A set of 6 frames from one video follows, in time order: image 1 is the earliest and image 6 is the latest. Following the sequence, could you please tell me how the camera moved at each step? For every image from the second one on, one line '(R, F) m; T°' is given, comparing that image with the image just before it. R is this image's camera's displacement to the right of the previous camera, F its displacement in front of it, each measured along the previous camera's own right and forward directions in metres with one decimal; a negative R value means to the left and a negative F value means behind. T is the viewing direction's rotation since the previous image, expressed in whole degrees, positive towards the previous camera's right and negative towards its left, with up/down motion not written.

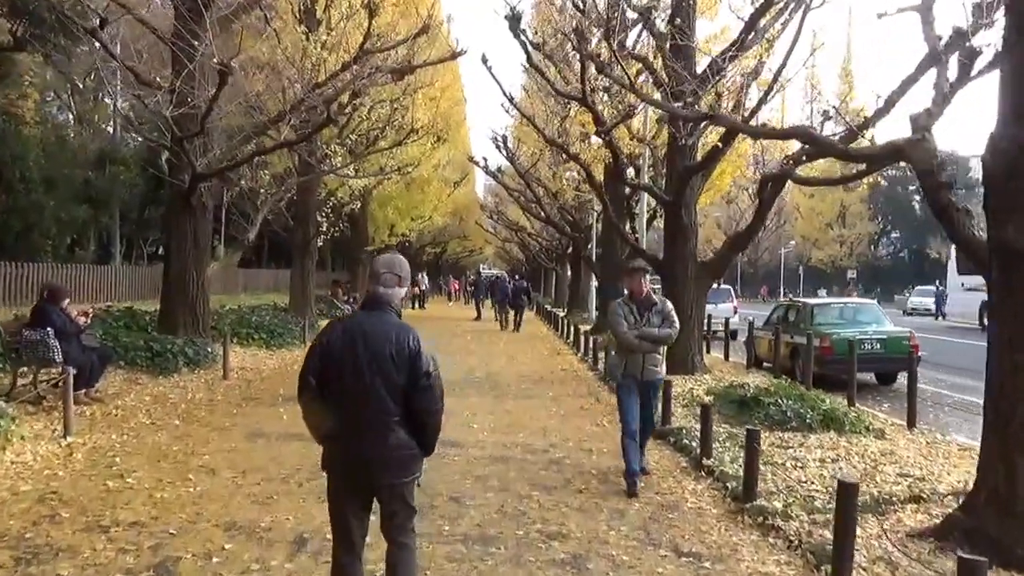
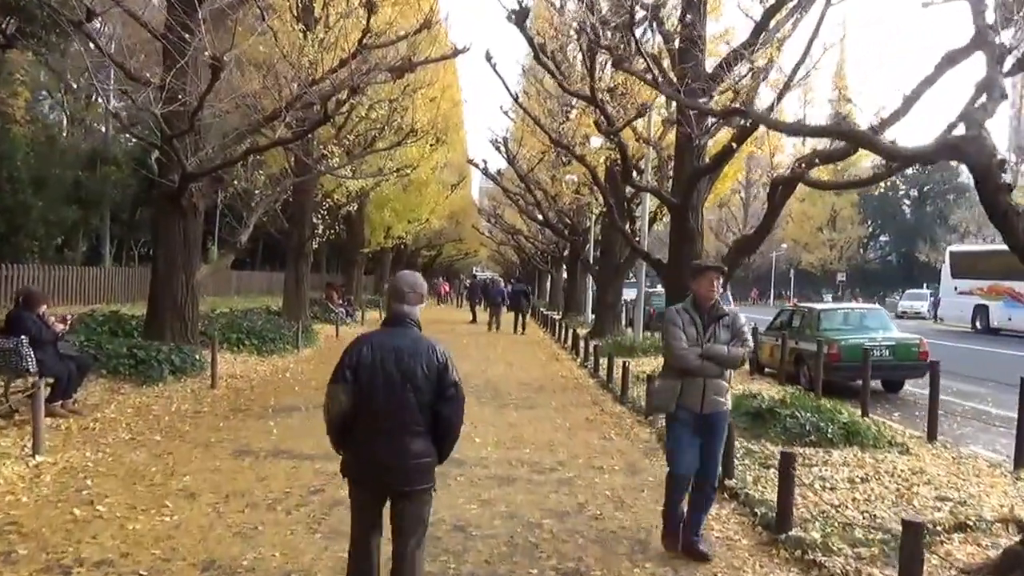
(-0.1, +0.5) m; 0°
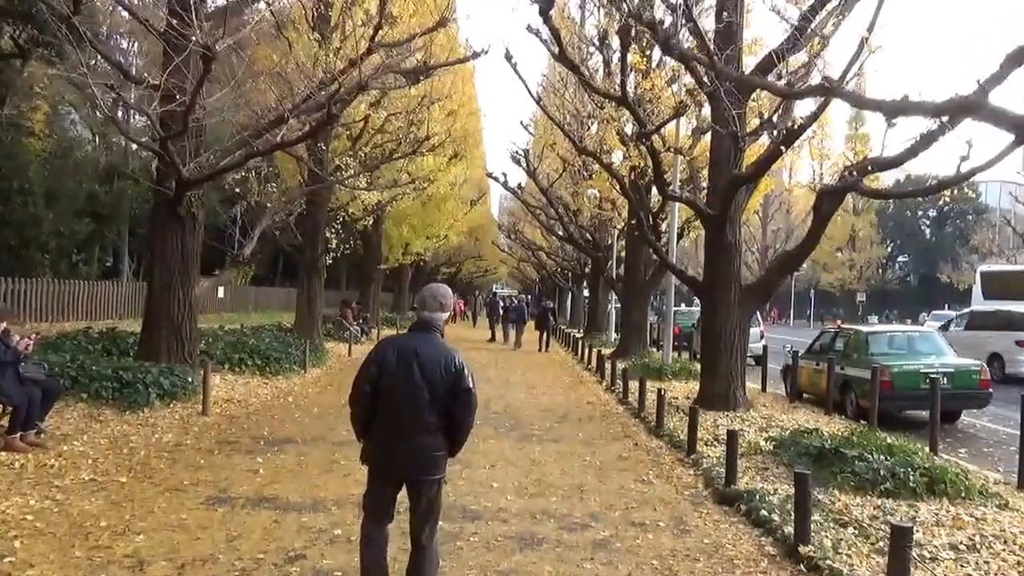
(-0.1, +1.2) m; -1°
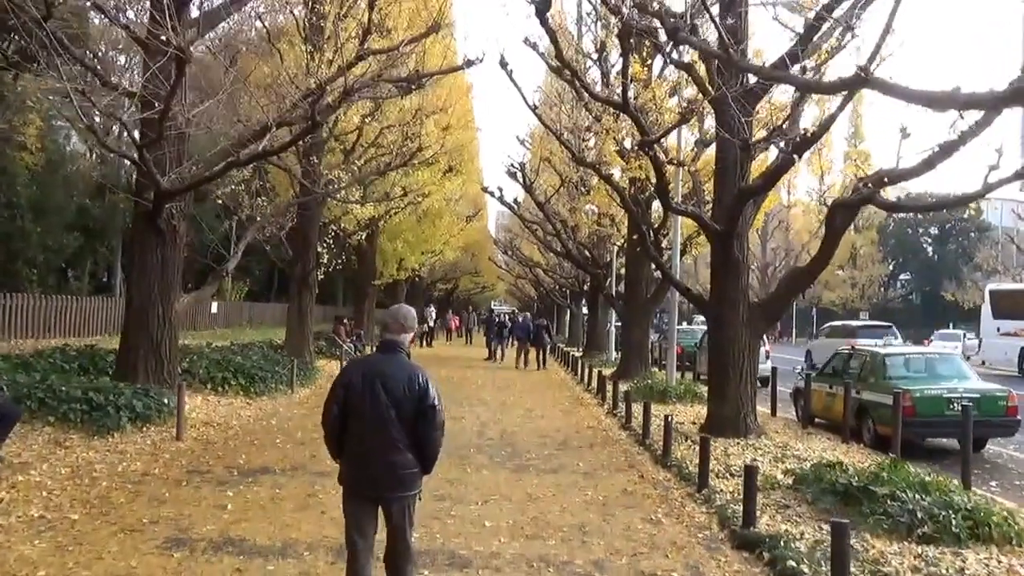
(0.0, +0.7) m; 0°
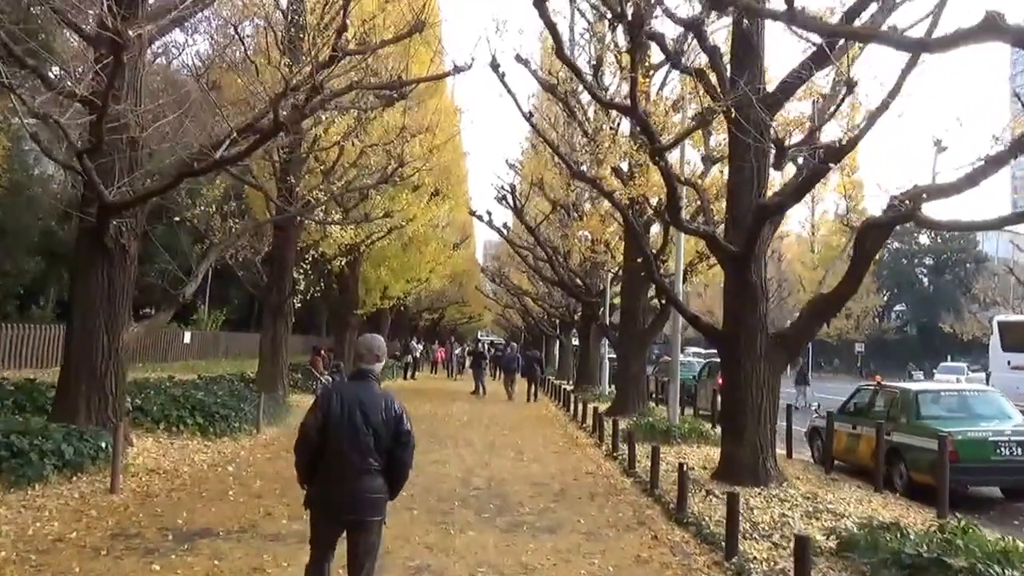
(-0.1, +1.4) m; +1°
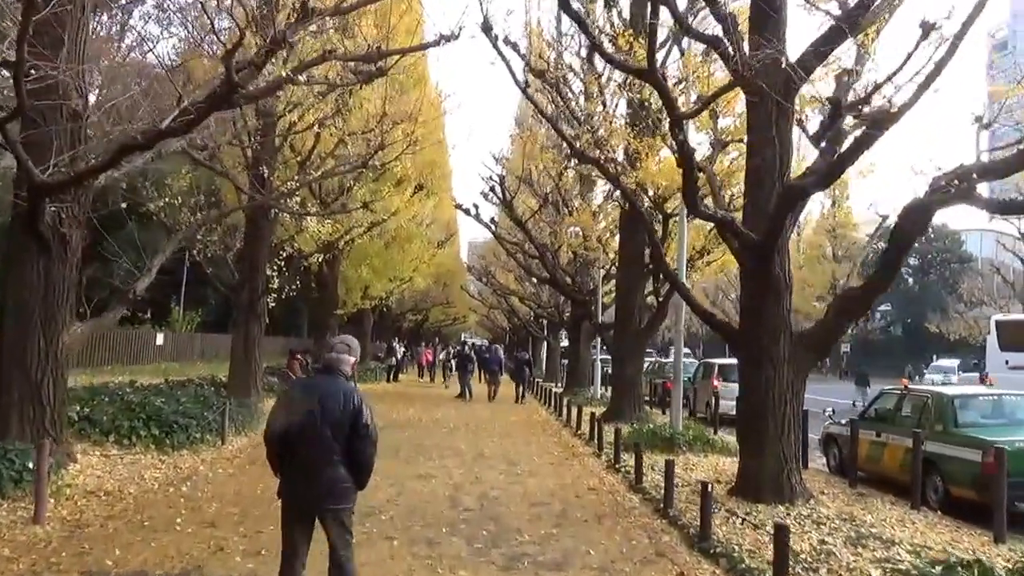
(-0.2, +1.3) m; +1°
